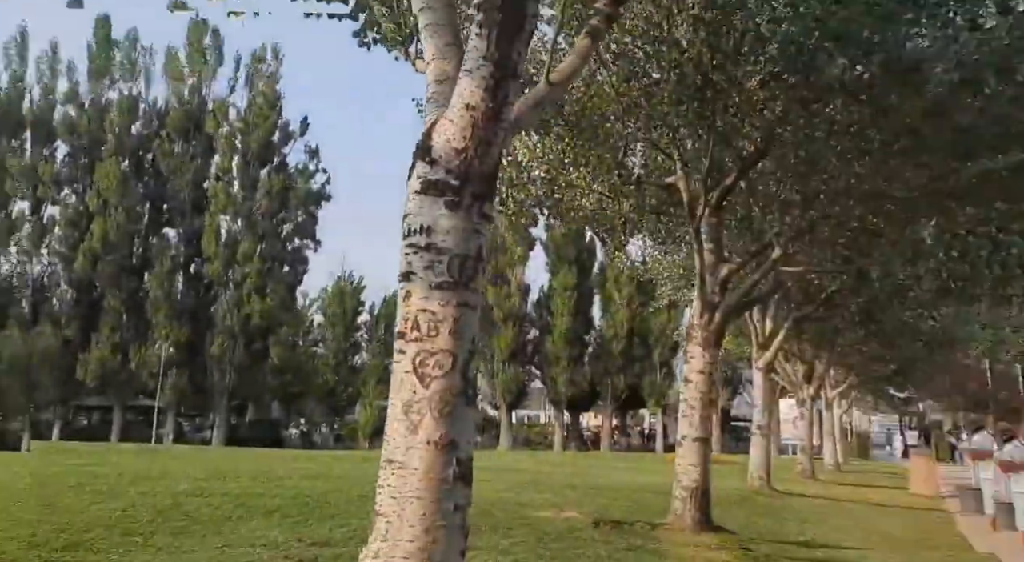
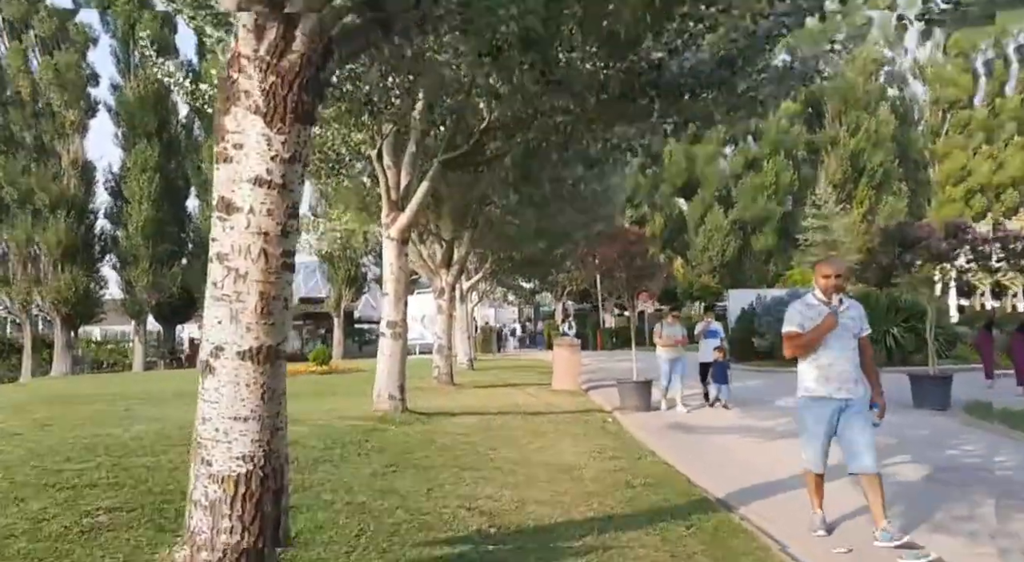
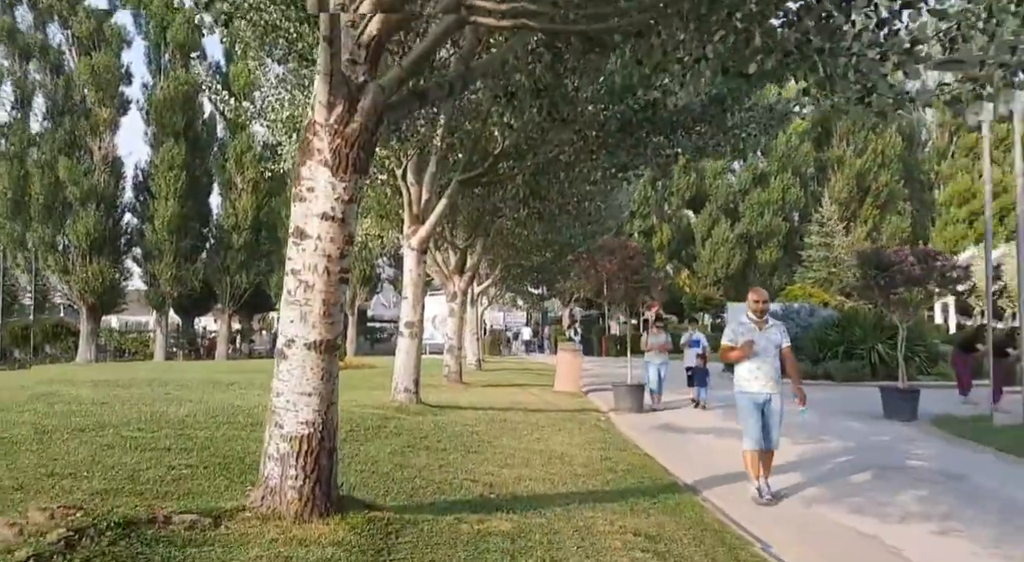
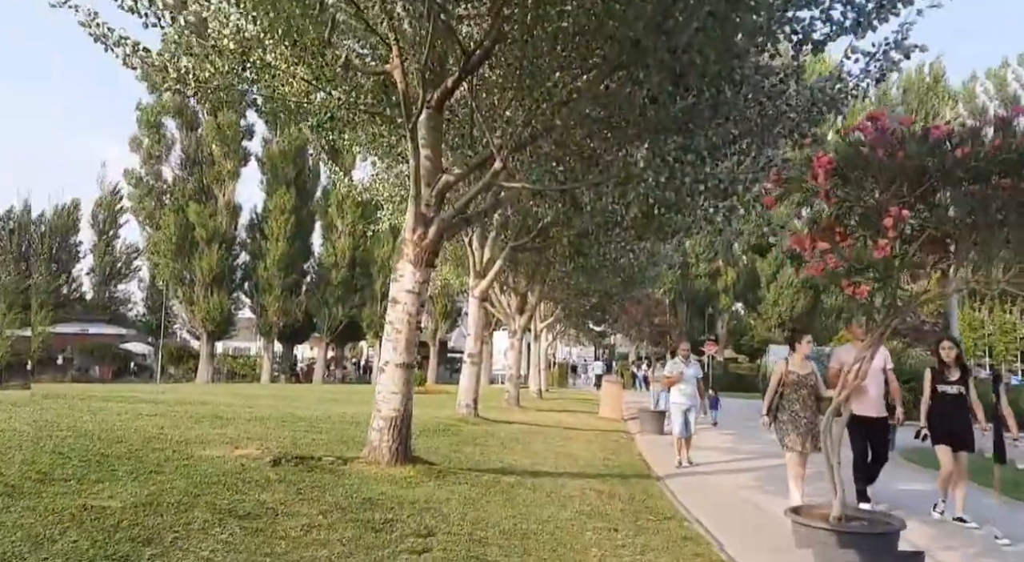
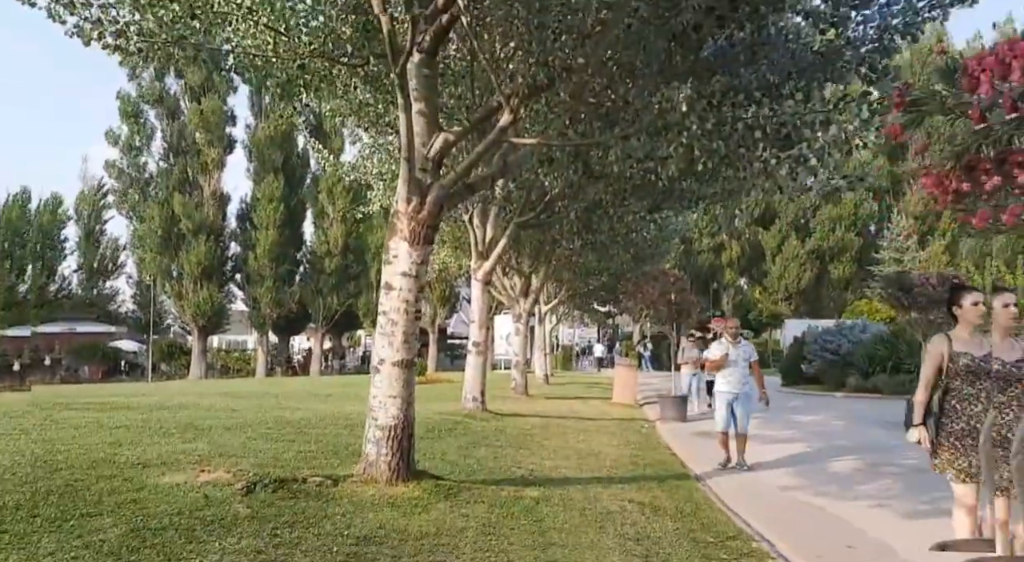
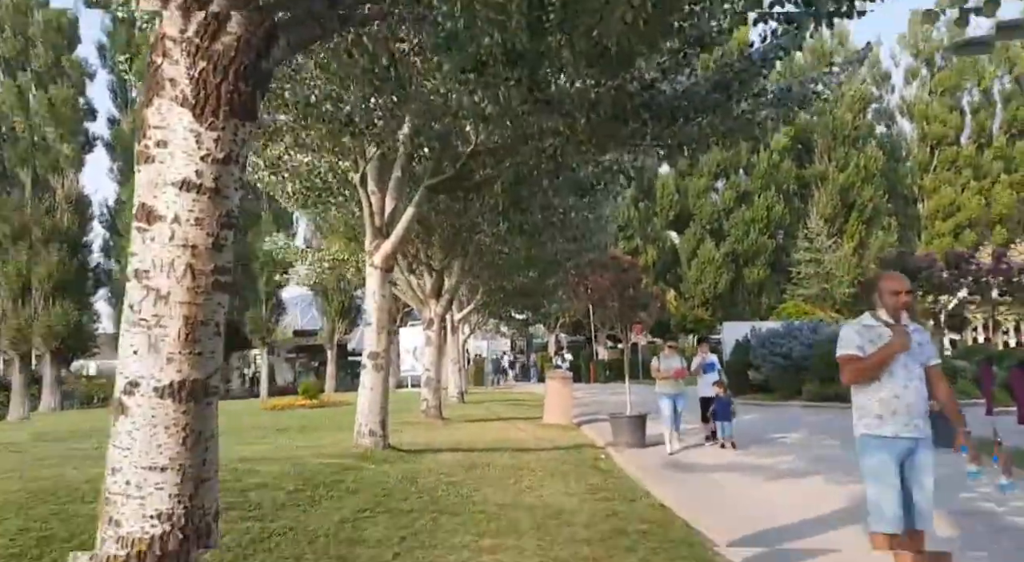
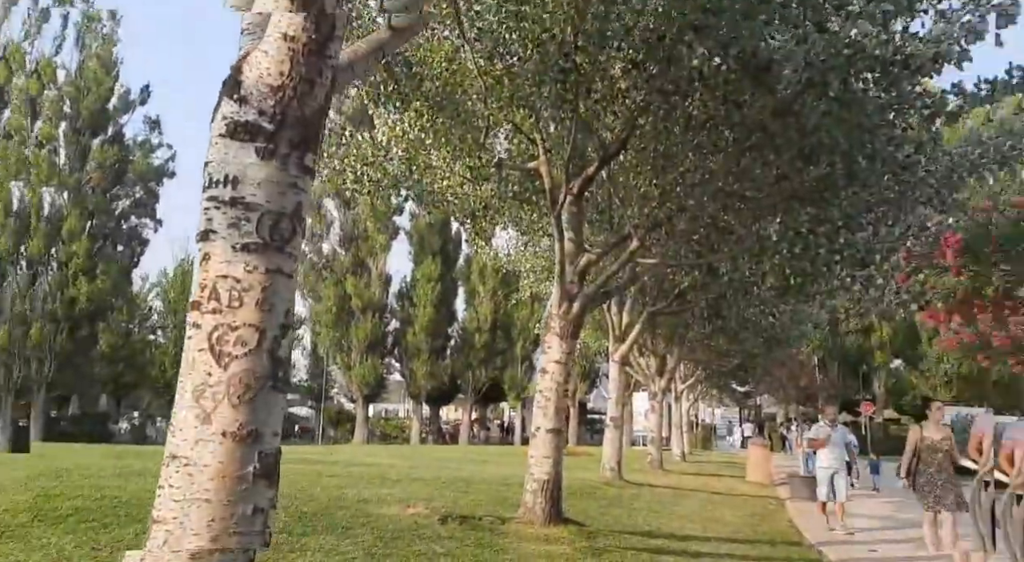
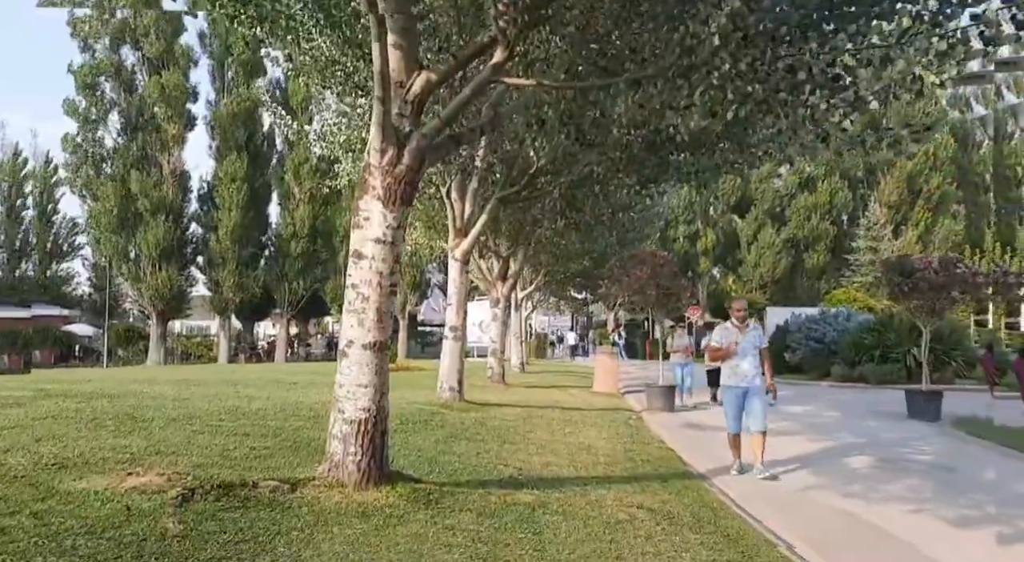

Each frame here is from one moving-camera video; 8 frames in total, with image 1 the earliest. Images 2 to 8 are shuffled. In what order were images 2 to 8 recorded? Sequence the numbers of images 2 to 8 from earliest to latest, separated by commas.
7, 4, 5, 8, 3, 2, 6
